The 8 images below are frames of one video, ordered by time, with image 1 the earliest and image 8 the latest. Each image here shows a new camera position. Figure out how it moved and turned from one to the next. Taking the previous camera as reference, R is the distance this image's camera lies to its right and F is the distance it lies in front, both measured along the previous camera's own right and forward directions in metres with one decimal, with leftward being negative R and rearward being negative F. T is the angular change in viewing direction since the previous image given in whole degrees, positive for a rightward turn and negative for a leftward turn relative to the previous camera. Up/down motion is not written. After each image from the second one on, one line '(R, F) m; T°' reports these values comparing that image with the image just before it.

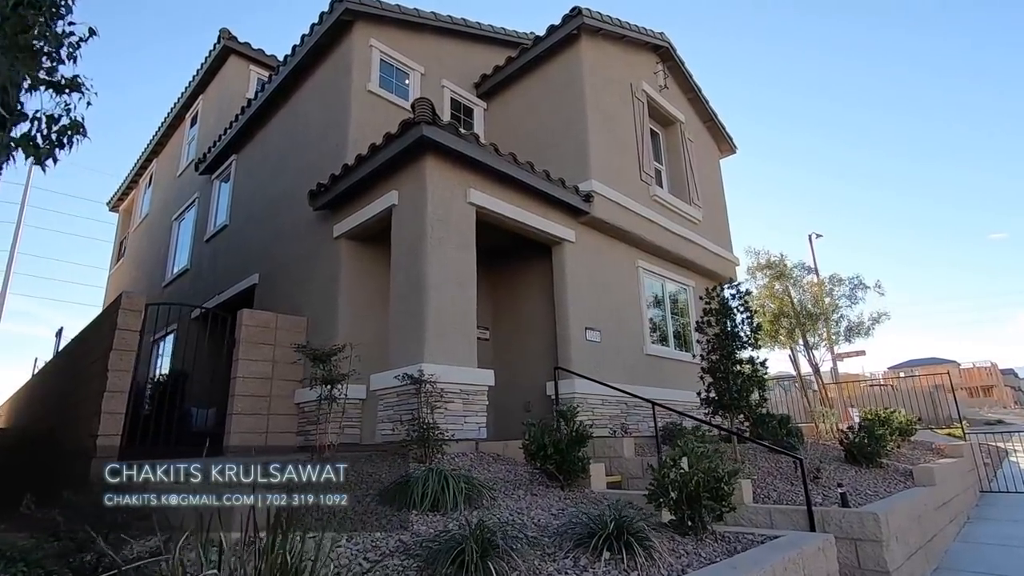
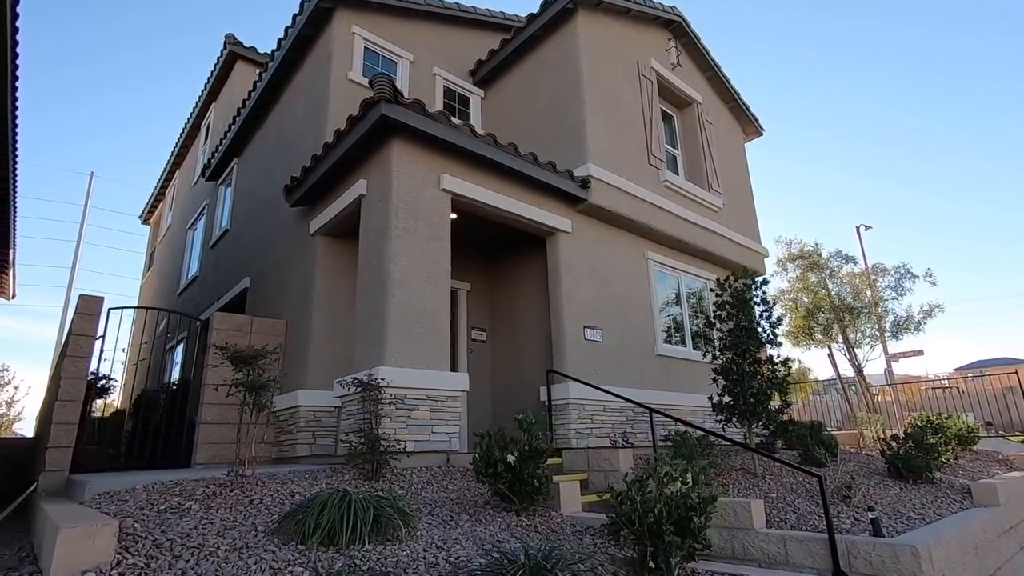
(+0.8, +0.8) m; -4°
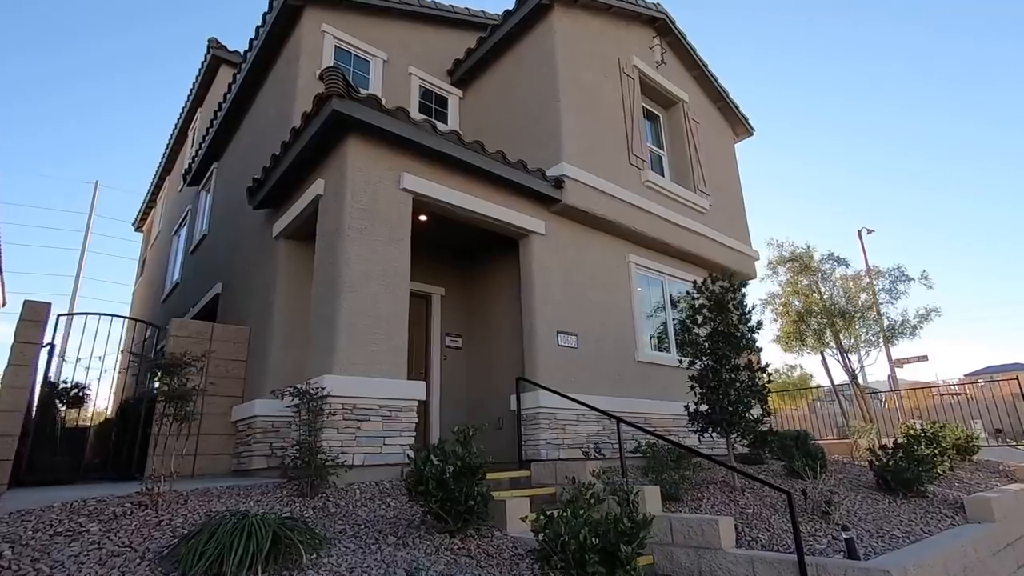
(+0.5, +0.3) m; -1°
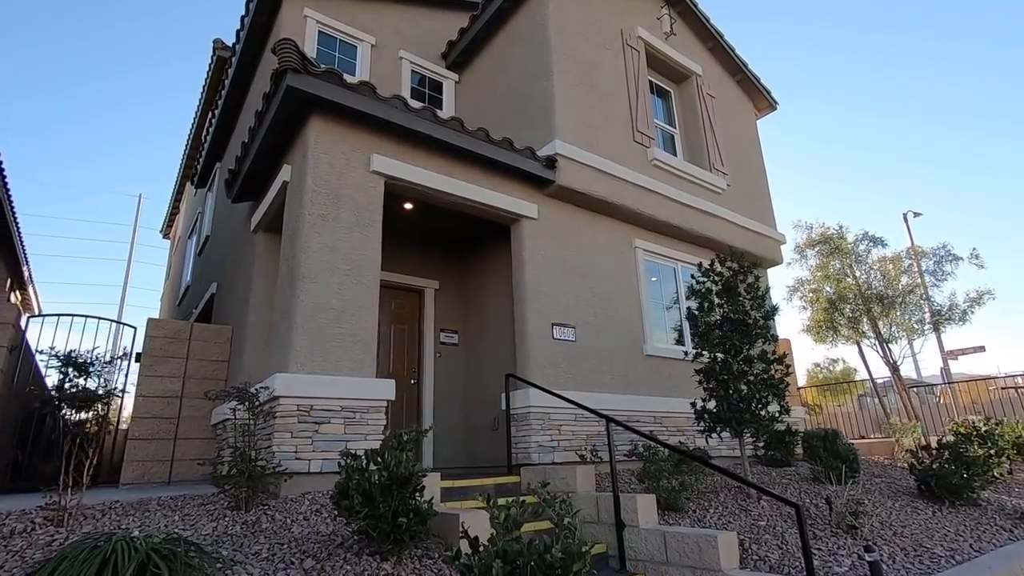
(+0.6, +0.6) m; -4°
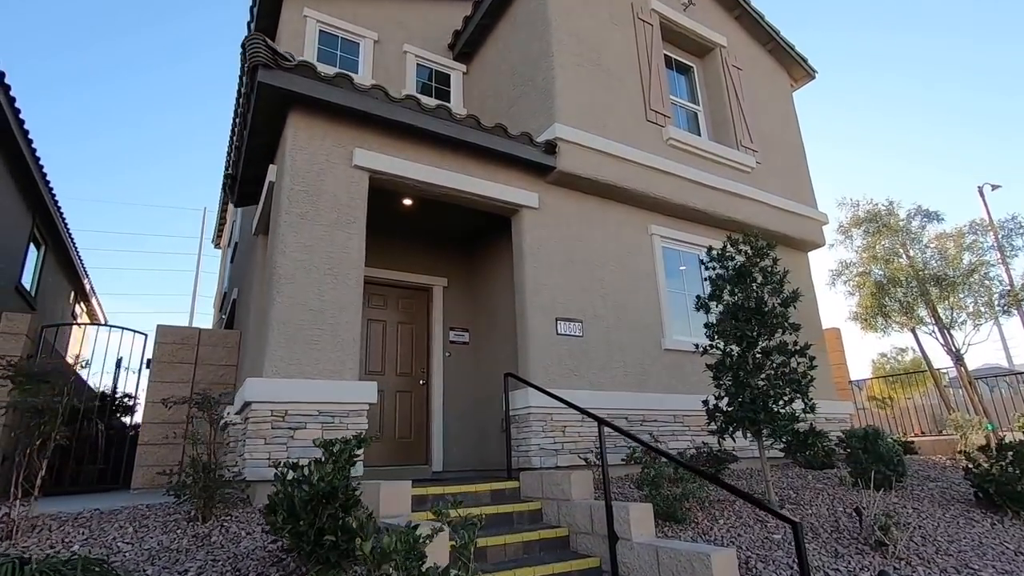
(+0.6, +0.4) m; -6°
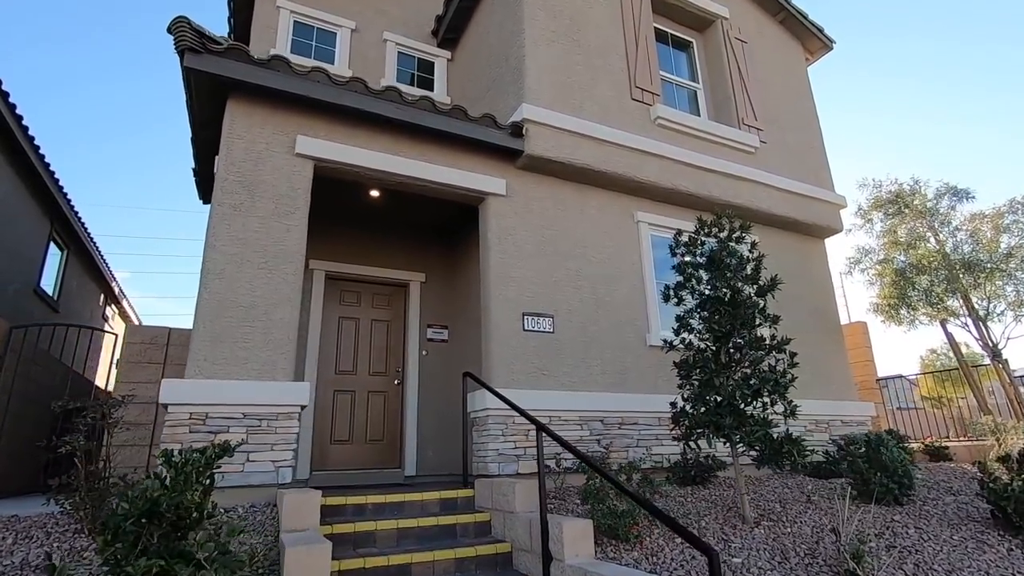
(+0.9, +0.5) m; -4°
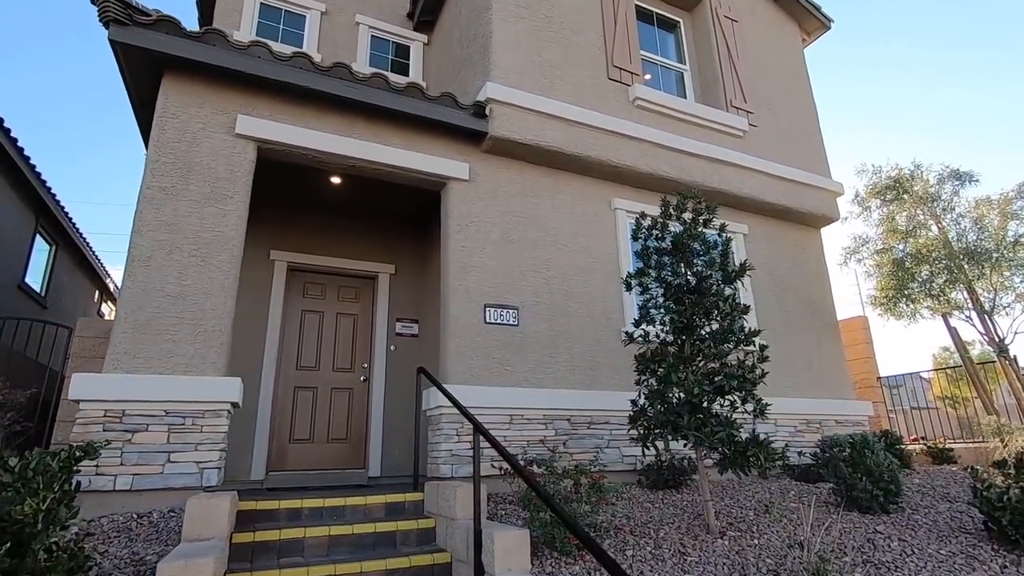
(+0.5, +0.4) m; -1°
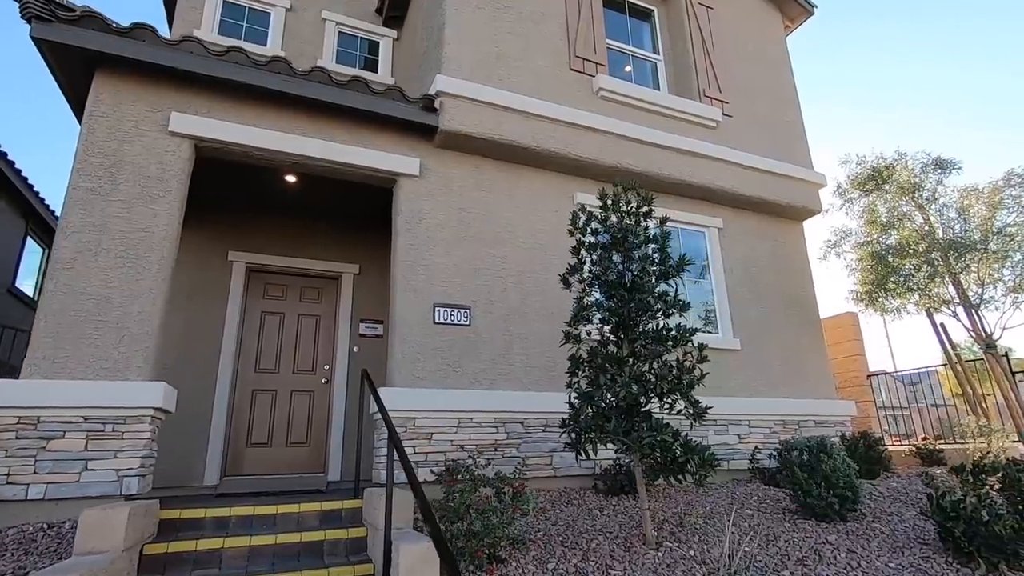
(+0.6, +0.2) m; -1°
